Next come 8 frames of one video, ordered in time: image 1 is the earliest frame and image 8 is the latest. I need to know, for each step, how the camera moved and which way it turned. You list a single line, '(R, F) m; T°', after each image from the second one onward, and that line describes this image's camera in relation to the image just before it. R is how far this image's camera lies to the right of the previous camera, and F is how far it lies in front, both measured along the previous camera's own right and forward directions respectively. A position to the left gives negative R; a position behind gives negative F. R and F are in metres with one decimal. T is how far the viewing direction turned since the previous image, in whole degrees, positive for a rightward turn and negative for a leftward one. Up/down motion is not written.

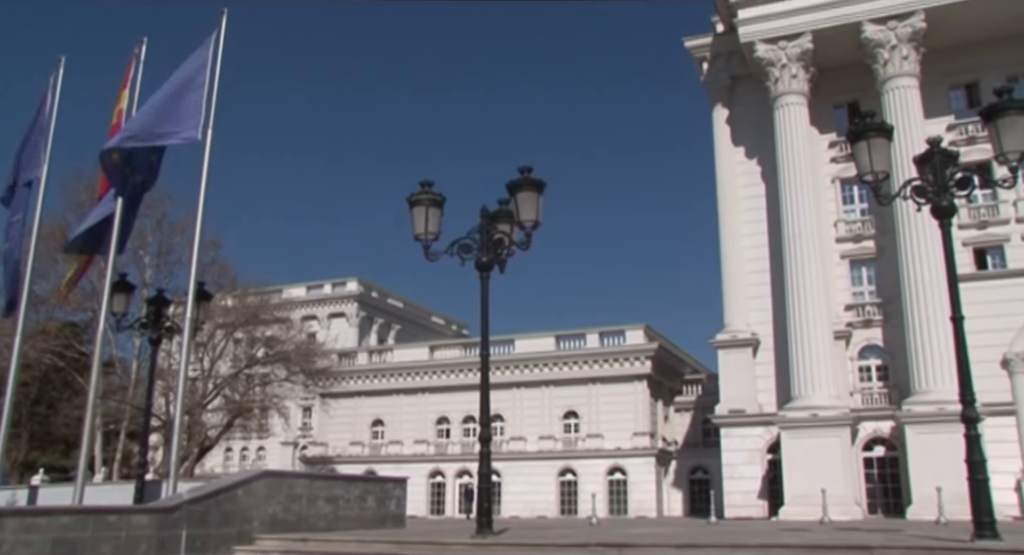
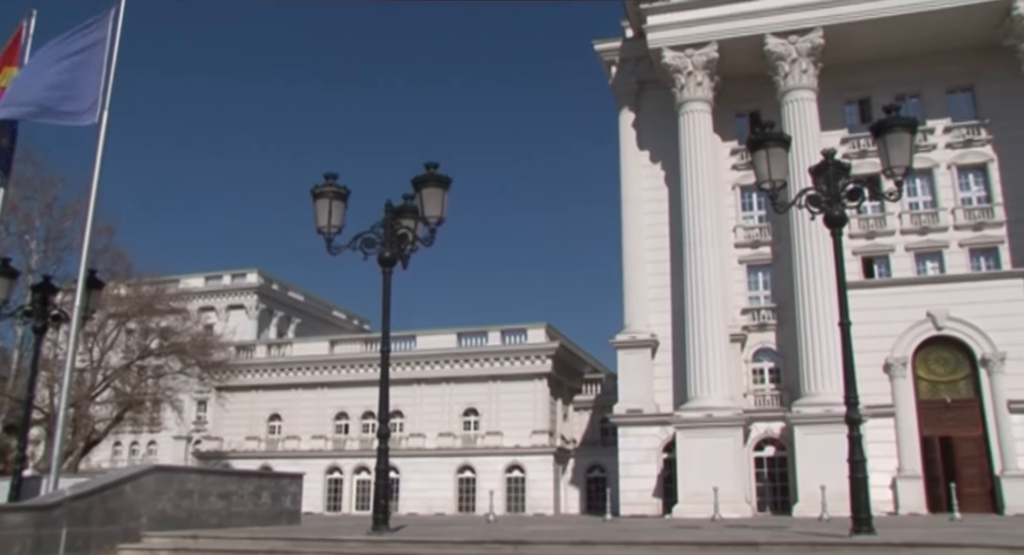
(+0.1, 0.0) m; +6°
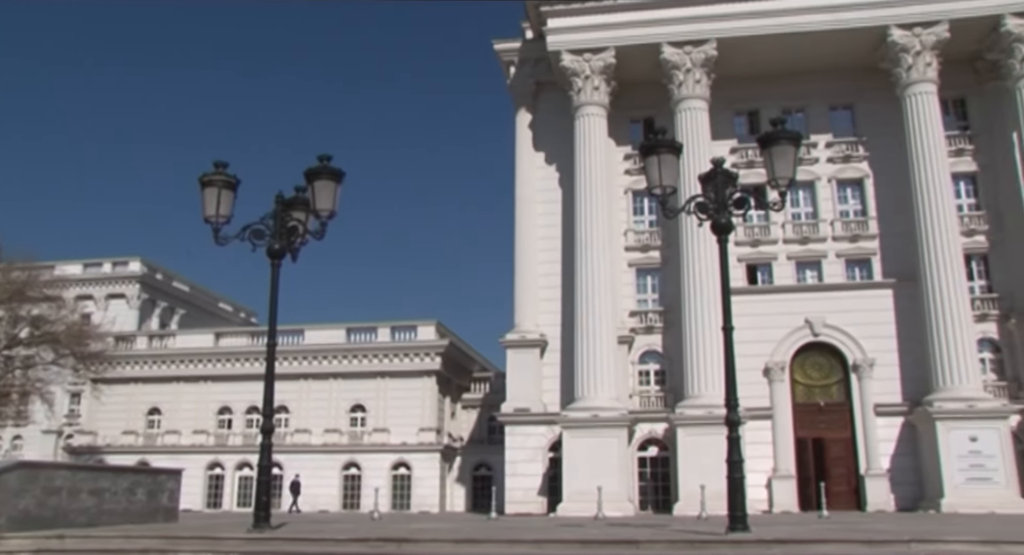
(+0.2, 0.0) m; +6°
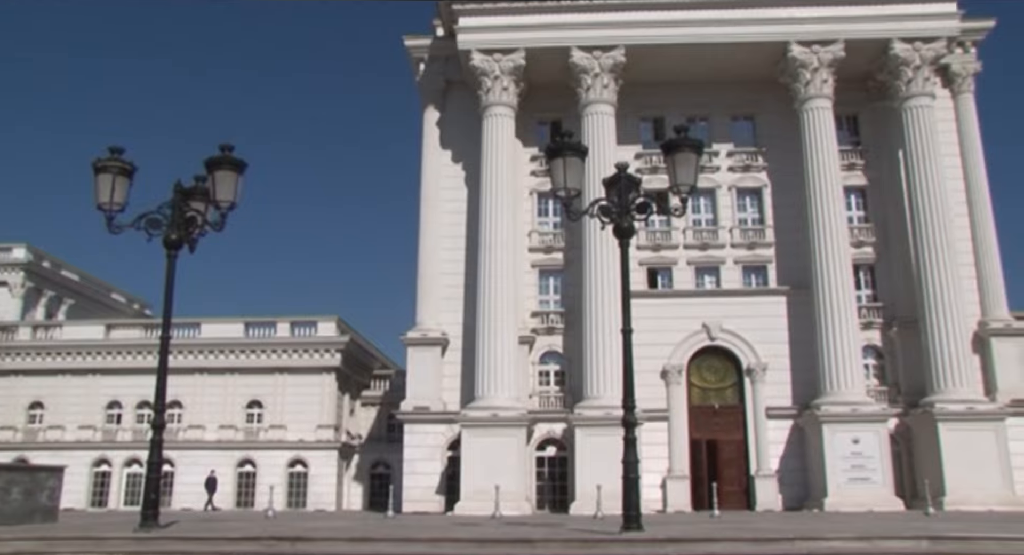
(+0.3, 0.0) m; +5°
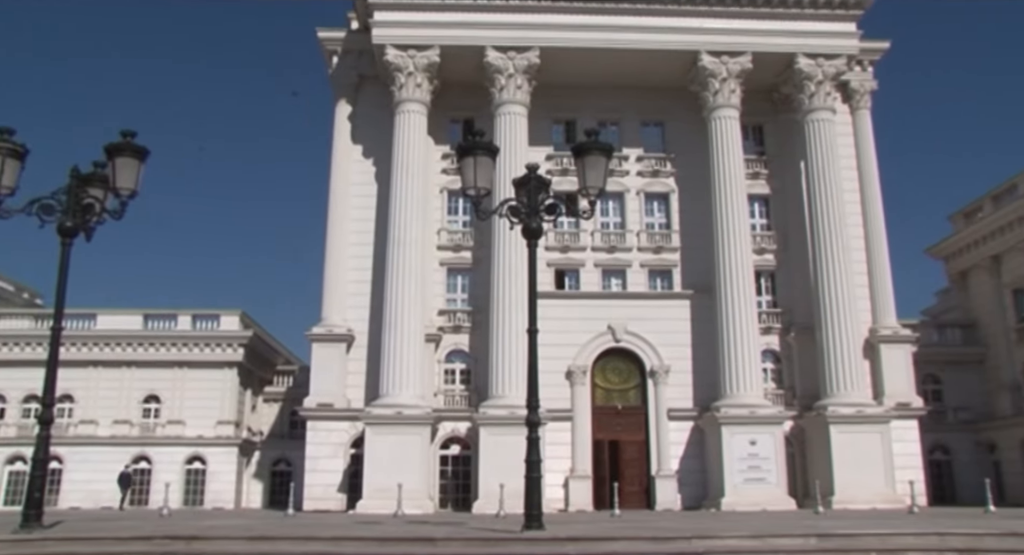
(+0.3, 0.0) m; +5°
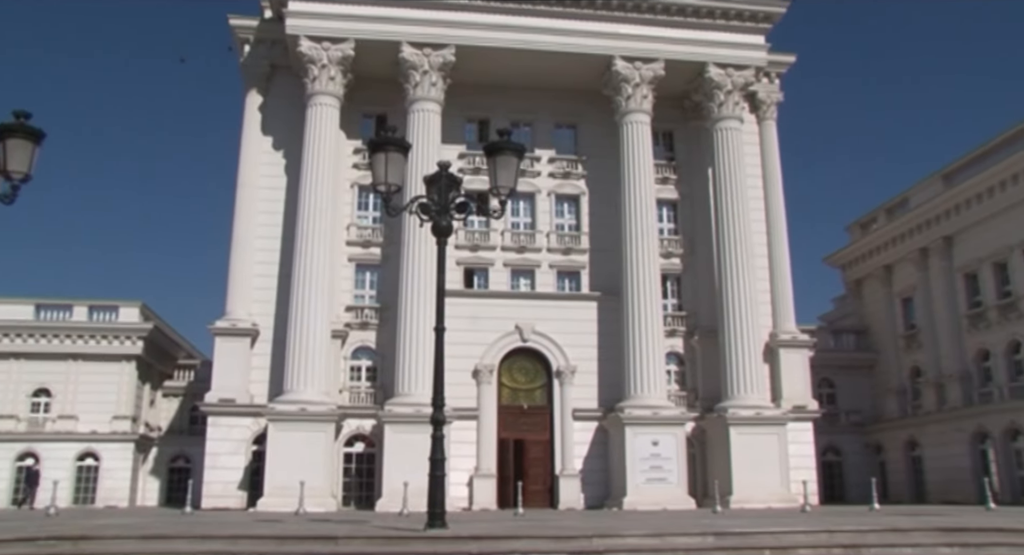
(+0.4, 0.0) m; +5°
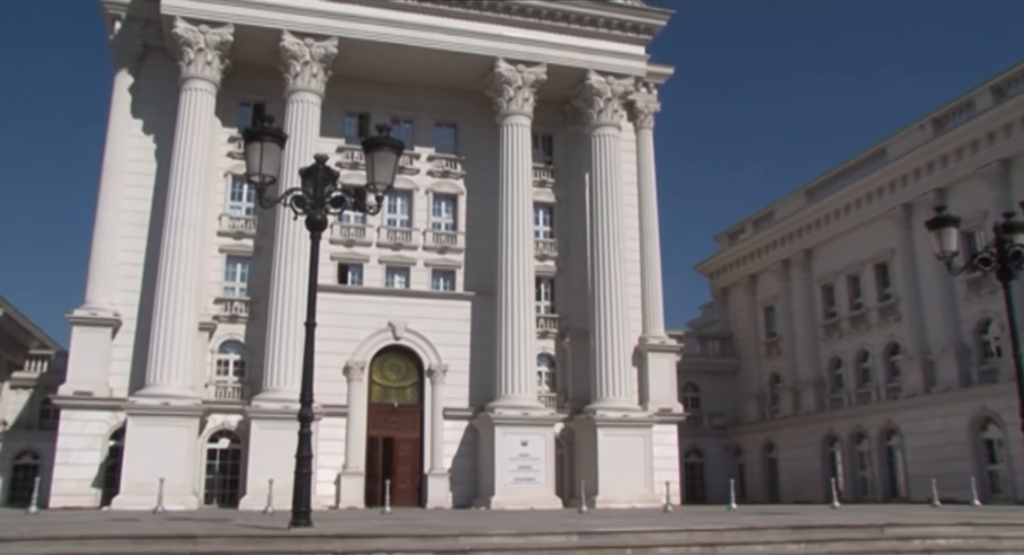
(+0.5, 0.0) m; +7°
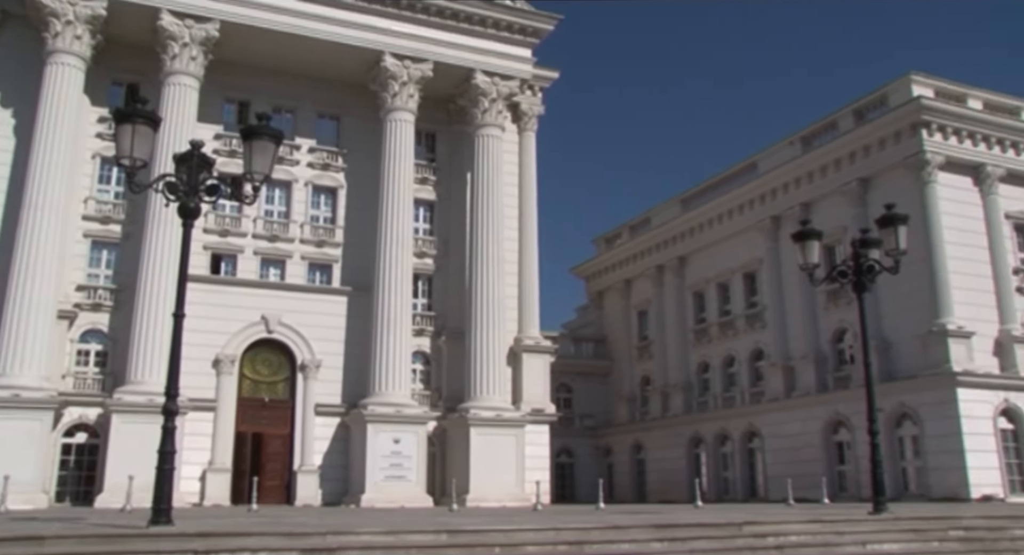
(+0.3, 0.0) m; +7°
